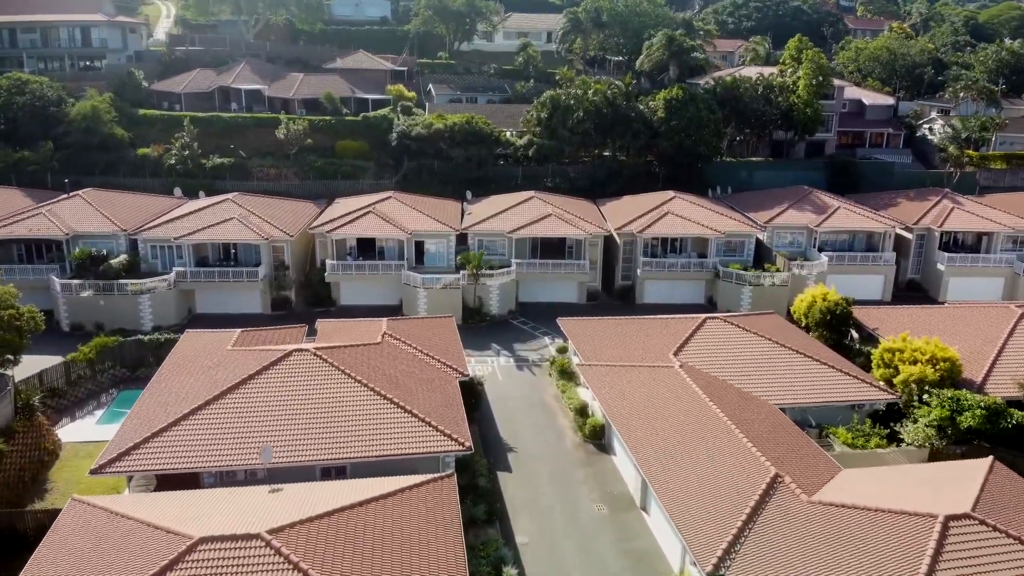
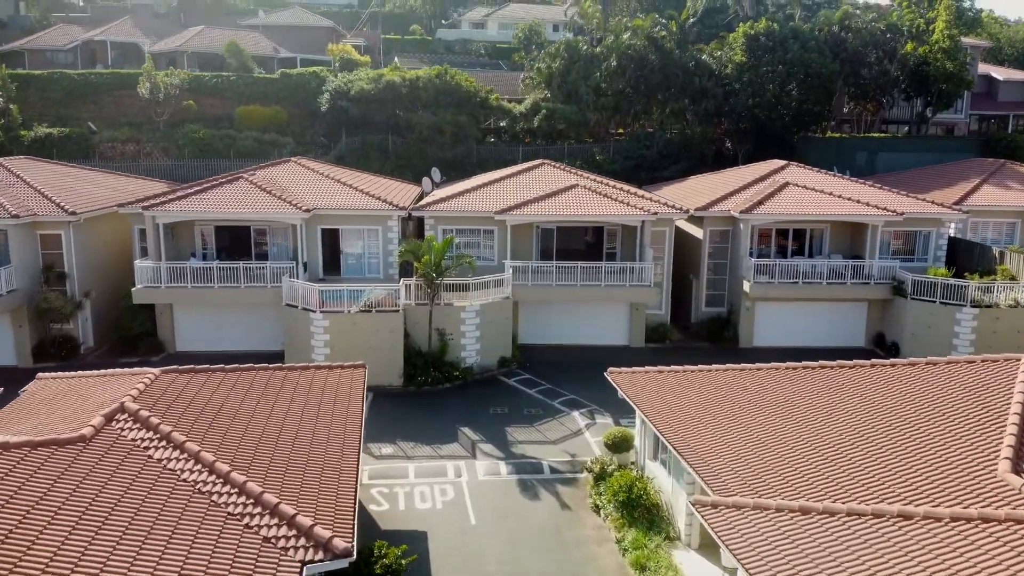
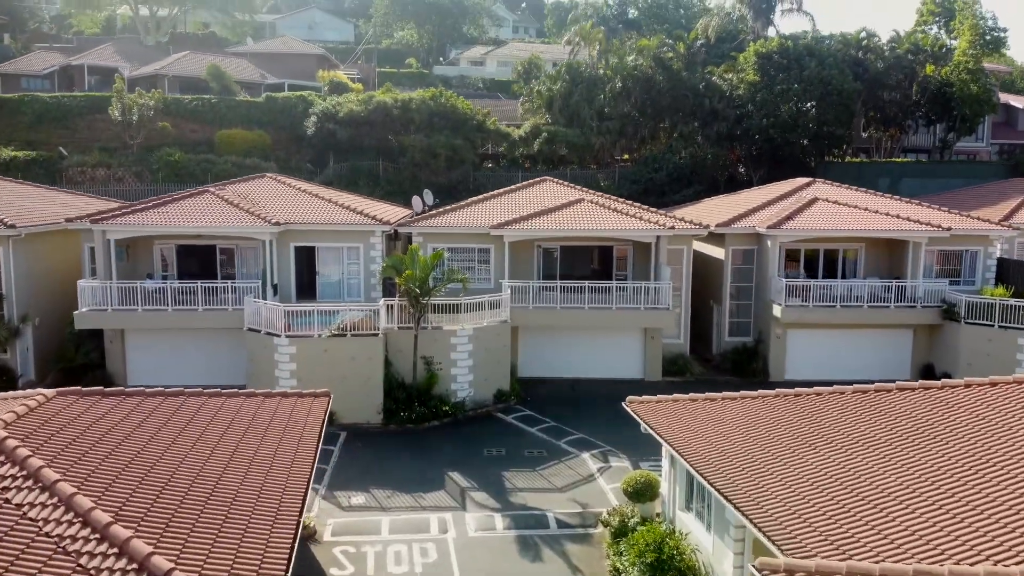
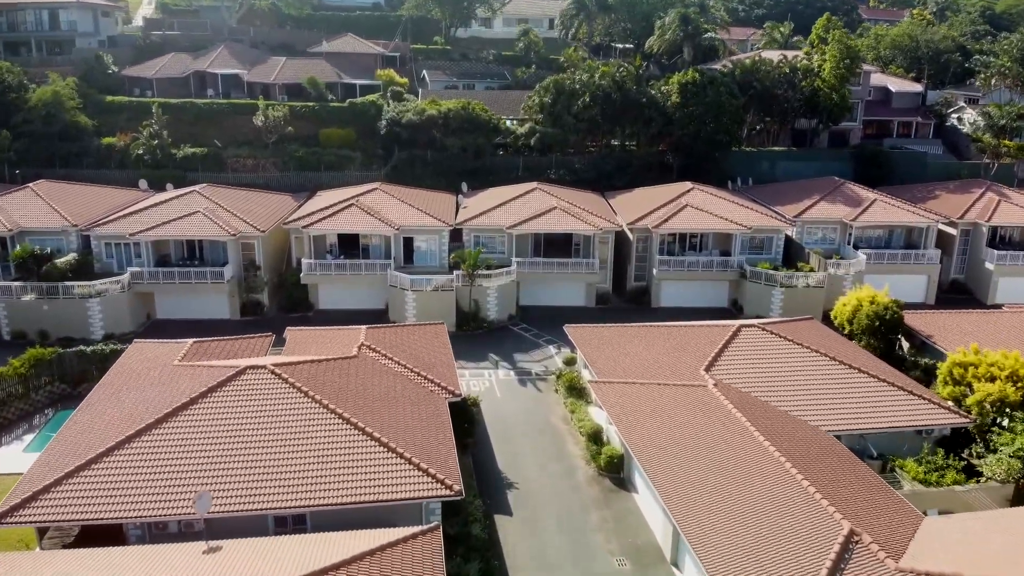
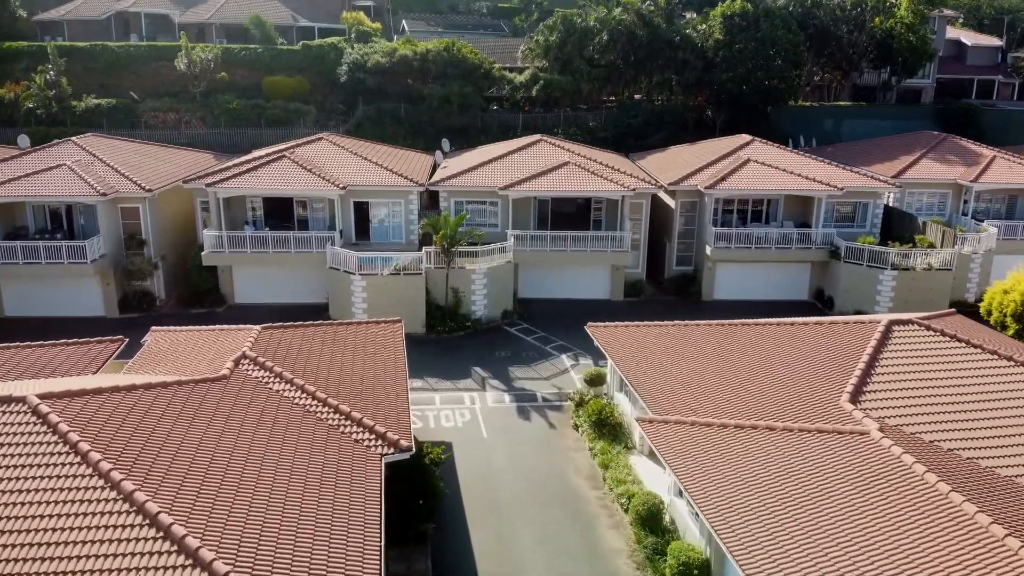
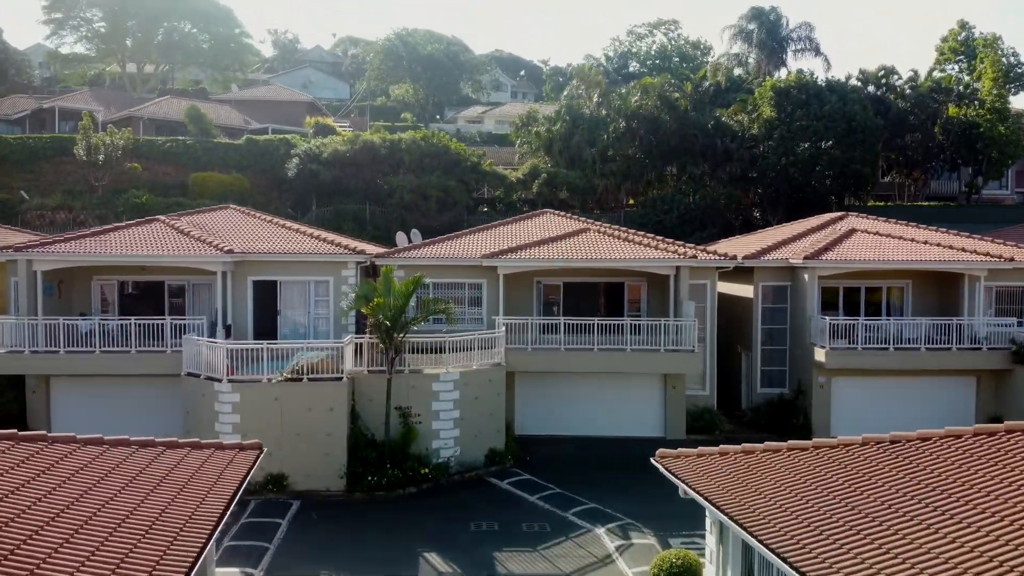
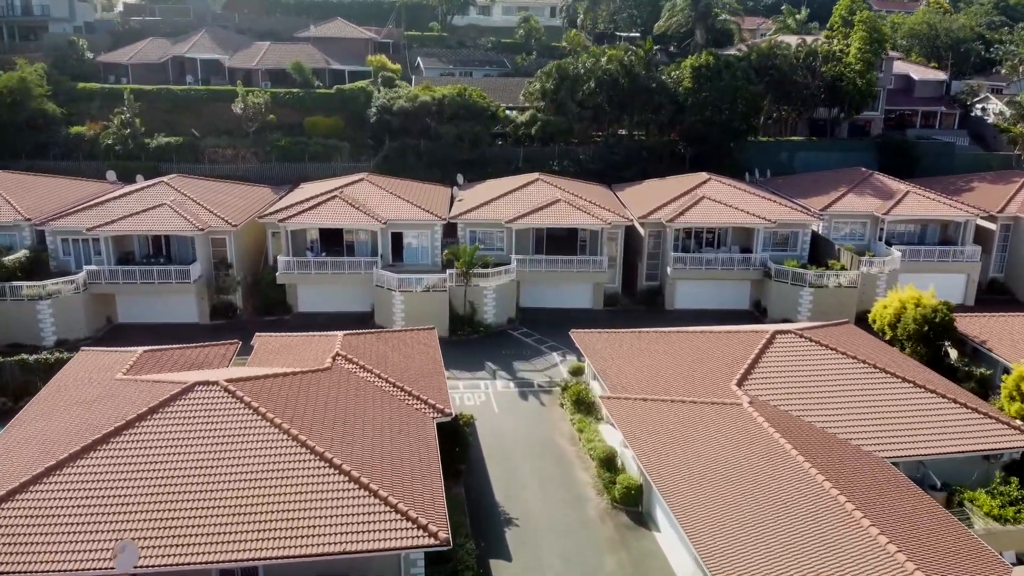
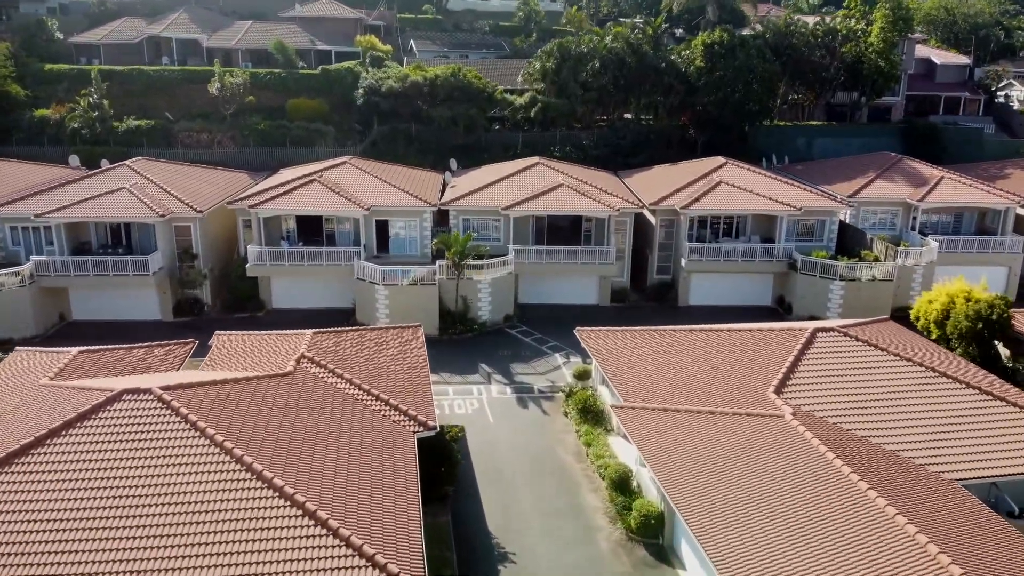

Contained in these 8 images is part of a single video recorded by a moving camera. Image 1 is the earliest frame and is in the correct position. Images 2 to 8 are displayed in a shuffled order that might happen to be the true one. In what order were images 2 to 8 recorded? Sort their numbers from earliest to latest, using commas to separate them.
4, 7, 8, 5, 2, 3, 6
